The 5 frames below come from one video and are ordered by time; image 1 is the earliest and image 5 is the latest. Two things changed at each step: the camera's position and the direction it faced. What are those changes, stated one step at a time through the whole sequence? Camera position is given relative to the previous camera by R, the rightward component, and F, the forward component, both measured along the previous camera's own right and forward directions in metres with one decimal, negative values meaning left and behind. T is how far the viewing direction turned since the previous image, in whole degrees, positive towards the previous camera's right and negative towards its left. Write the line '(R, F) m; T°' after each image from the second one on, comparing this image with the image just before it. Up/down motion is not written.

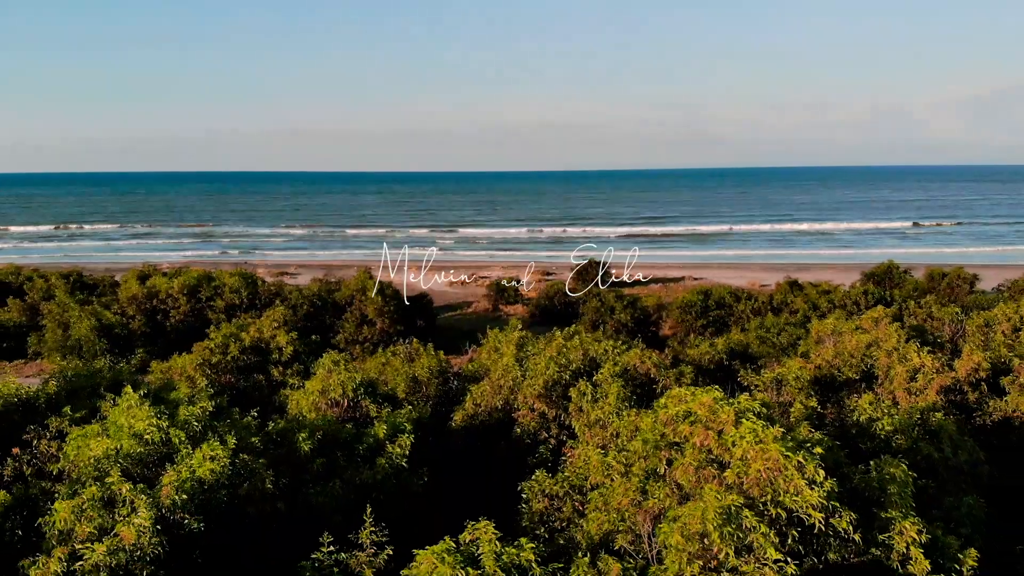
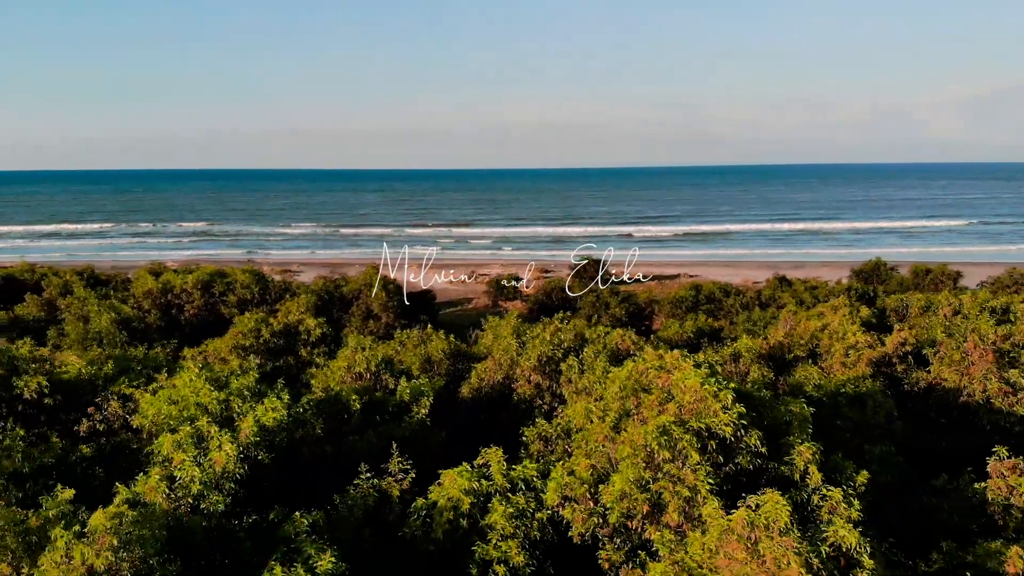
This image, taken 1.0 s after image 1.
(0.0, -1.0) m; 0°
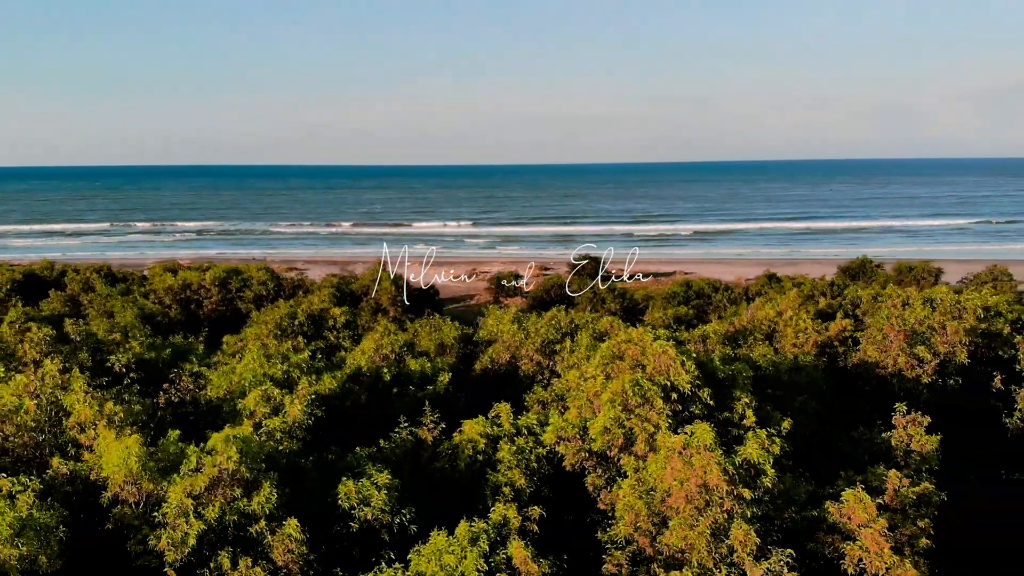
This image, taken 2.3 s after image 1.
(0.0, -1.3) m; 0°
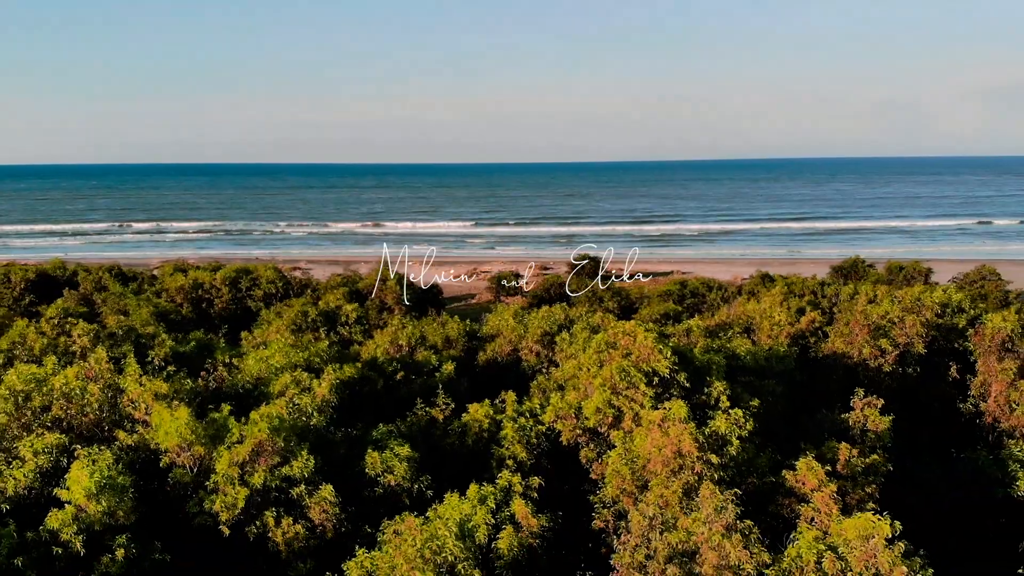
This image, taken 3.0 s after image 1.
(0.0, -0.8) m; 0°
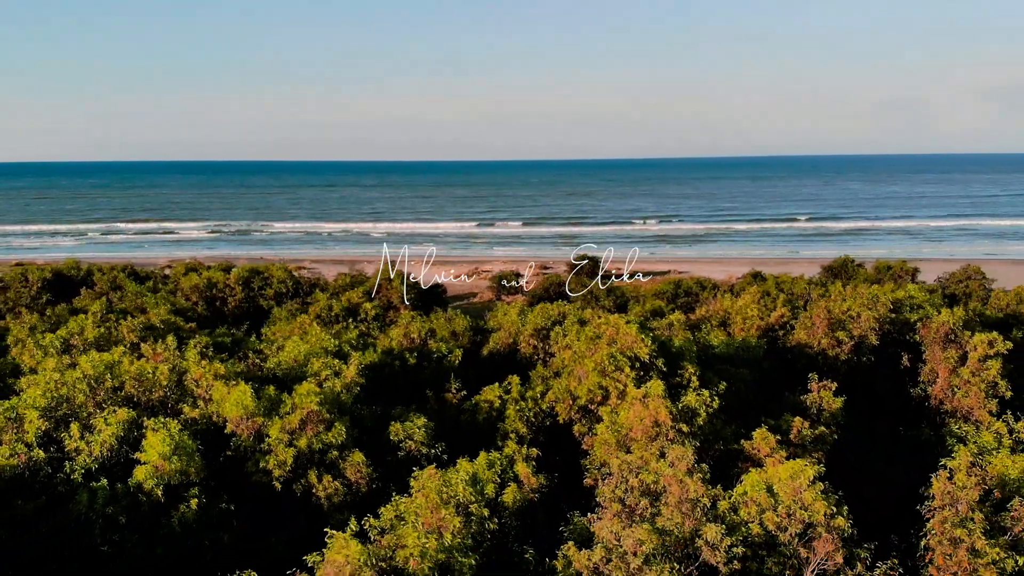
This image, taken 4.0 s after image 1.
(0.0, -1.1) m; 0°
